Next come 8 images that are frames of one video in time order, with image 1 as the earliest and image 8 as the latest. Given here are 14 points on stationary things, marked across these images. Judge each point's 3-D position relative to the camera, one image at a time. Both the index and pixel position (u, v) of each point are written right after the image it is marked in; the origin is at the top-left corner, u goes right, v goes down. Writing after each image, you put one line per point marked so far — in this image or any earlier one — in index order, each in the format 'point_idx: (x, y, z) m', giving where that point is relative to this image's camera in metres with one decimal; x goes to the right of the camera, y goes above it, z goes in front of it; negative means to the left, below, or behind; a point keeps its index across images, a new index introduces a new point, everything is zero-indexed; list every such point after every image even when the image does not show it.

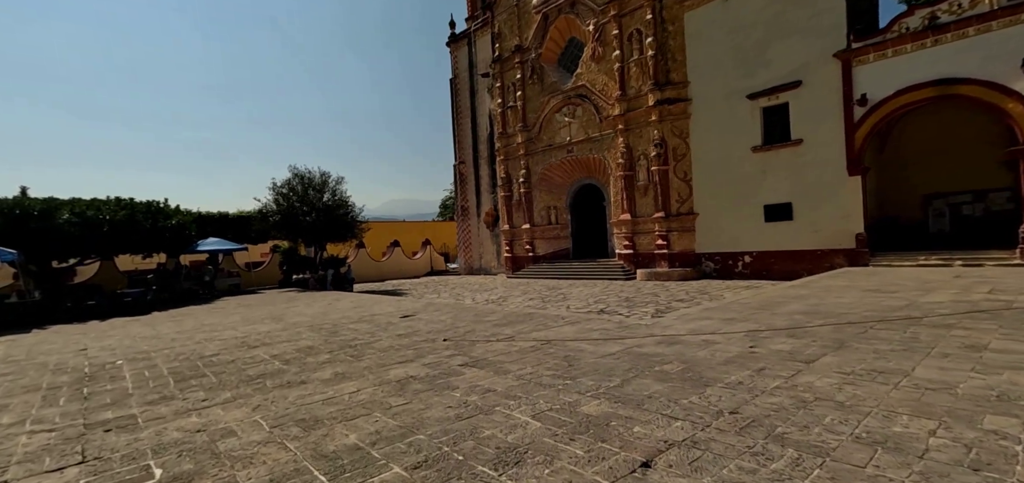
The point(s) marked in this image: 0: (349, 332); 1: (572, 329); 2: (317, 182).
0: (-2.4, -1.3, +6.9) m
1: (+0.8, -1.1, +6.2) m
2: (-7.6, +2.3, +18.1) m
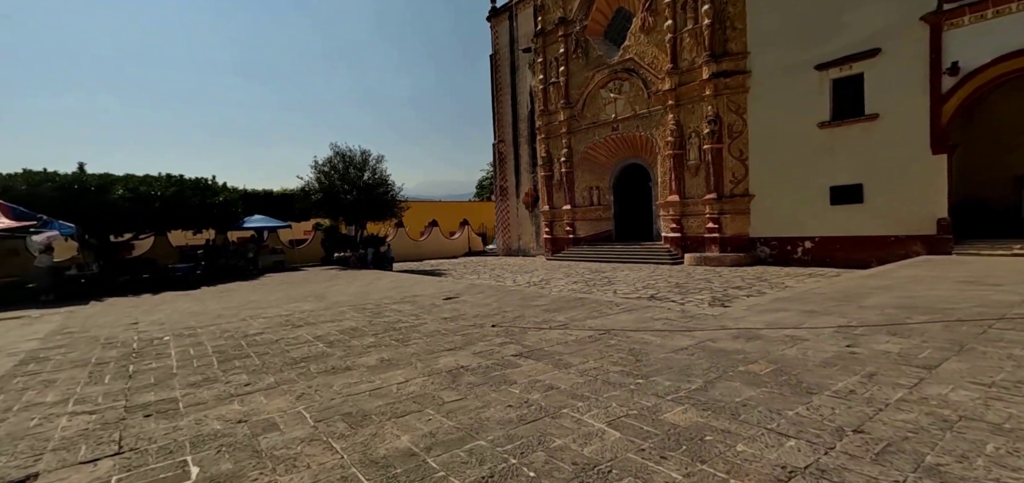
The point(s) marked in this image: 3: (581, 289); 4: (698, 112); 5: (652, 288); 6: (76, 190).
0: (-1.7, -1.0, +6.6) m
1: (+1.4, -0.9, +5.7) m
2: (-6.0, +3.1, +18.0) m
3: (+1.5, -1.1, +10.4) m
4: (+6.1, +4.3, +15.4) m
5: (+3.1, -1.1, +10.4) m
6: (-11.1, +1.3, +11.8) m
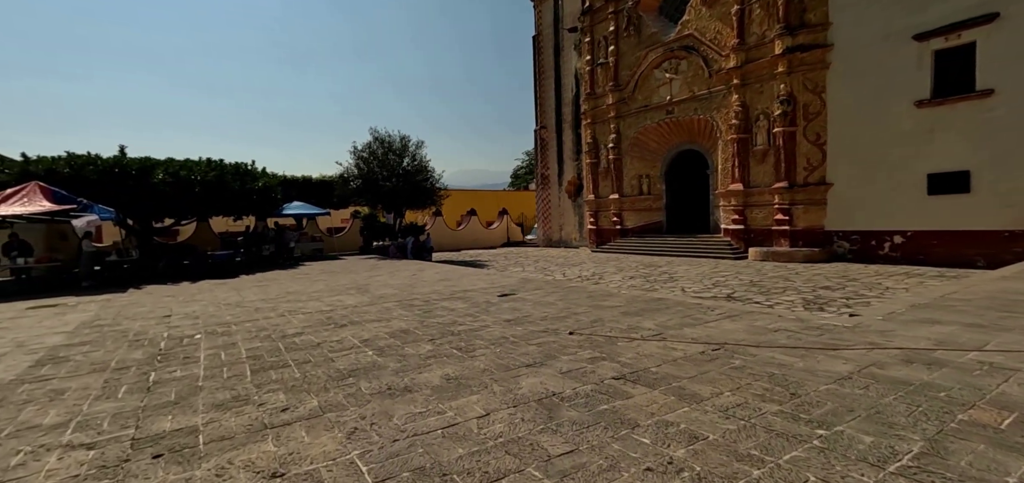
0: (-0.8, -0.9, +5.8) m
1: (+2.2, -0.8, +4.7) m
2: (-4.3, +3.5, +17.4) m
3: (+2.6, -0.9, +9.3) m
4: (+7.6, +4.5, +13.9) m
5: (+4.2, -0.9, +9.3) m
6: (-9.8, +1.7, +11.6) m
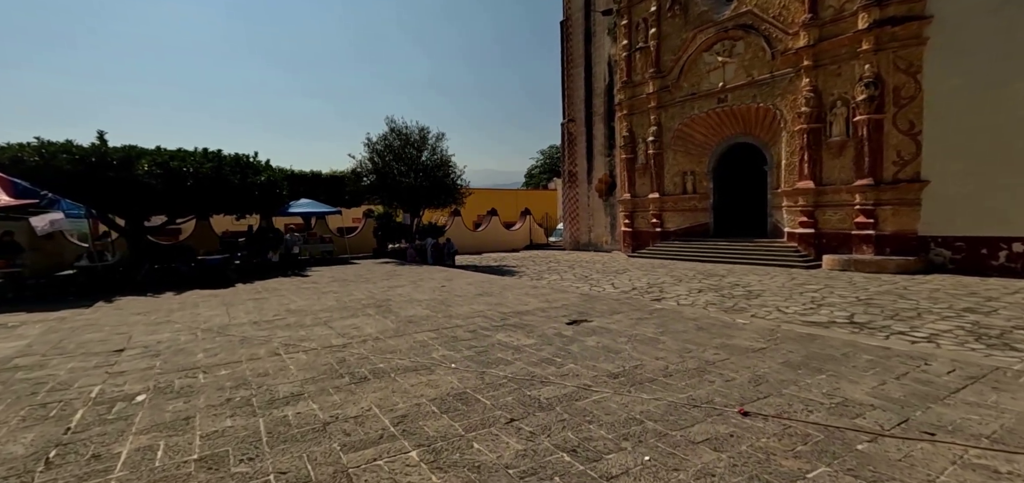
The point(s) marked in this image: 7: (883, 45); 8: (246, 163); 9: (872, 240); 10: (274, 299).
0: (0.0, -1.0, +4.0) m
1: (+3.0, -1.0, +2.8) m
2: (-3.3, +3.5, +15.7) m
3: (+3.5, -1.0, +7.5) m
4: (+8.6, +4.3, +12.0) m
5: (+5.1, -1.1, +7.4) m
6: (-8.9, +1.7, +9.9) m
7: (+8.9, +4.7, +11.2) m
8: (-7.3, +2.2, +12.8) m
9: (+9.0, 0.0, +11.6) m
10: (-3.8, -0.9, +7.4) m
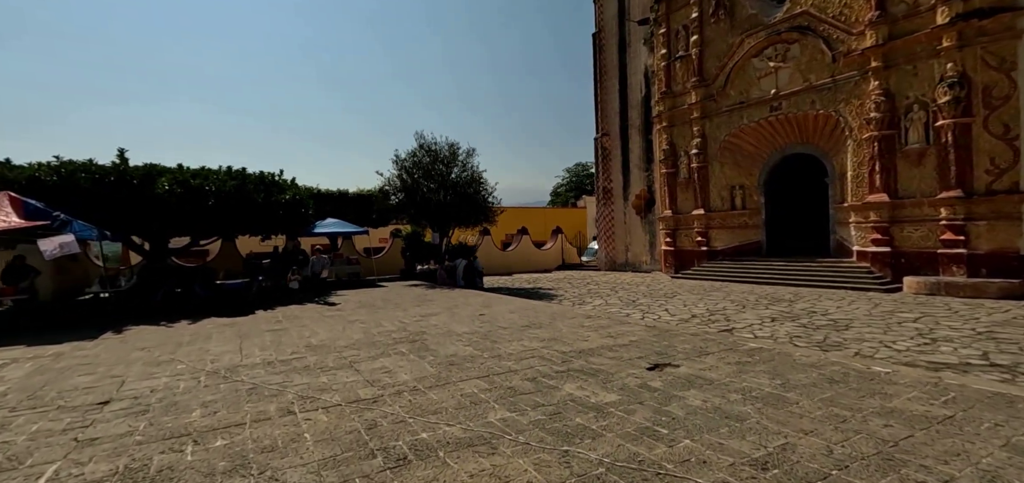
0: (+0.5, -1.2, +3.0) m
1: (+3.5, -1.1, +1.6) m
2: (-2.2, +2.8, +14.9) m
3: (+4.2, -1.3, +6.3) m
4: (+9.5, +3.8, +10.7) m
5: (+5.8, -1.4, +6.1) m
6: (-8.0, +1.2, +9.5) m
7: (+9.8, +4.3, +9.9) m
8: (-6.4, +1.6, +12.3) m
9: (+9.9, -0.4, +10.2) m
10: (-3.1, -1.3, +6.6) m
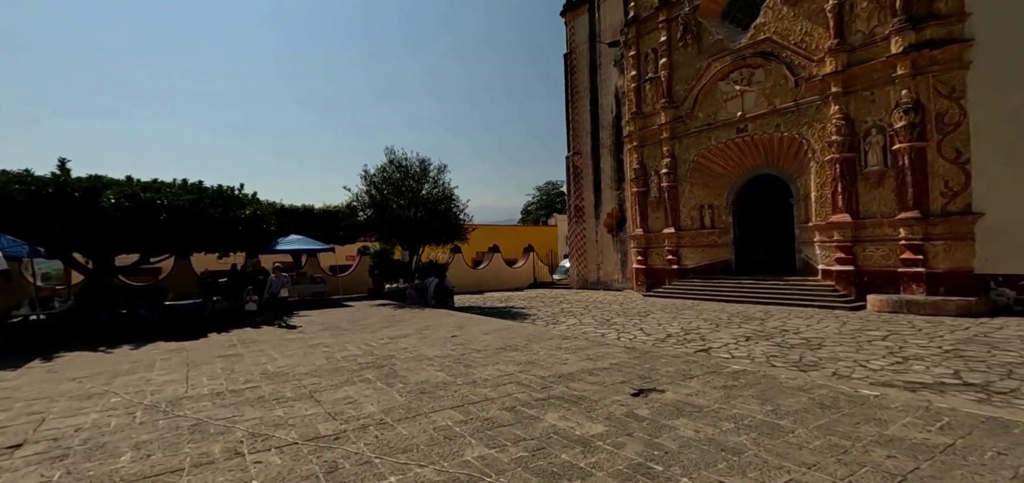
0: (+0.4, -1.3, +2.8) m
1: (+3.5, -1.1, +1.6) m
2: (-3.0, +2.2, +14.6) m
3: (+3.8, -1.6, +6.2) m
4: (+8.9, +3.4, +11.2) m
5: (+5.5, -1.6, +6.1) m
6: (-8.6, +0.9, +8.7) m
7: (+9.2, +3.9, +10.5) m
8: (-7.1, +1.2, +11.6) m
9: (+9.3, -0.8, +10.5) m
10: (-3.4, -1.5, +6.1) m
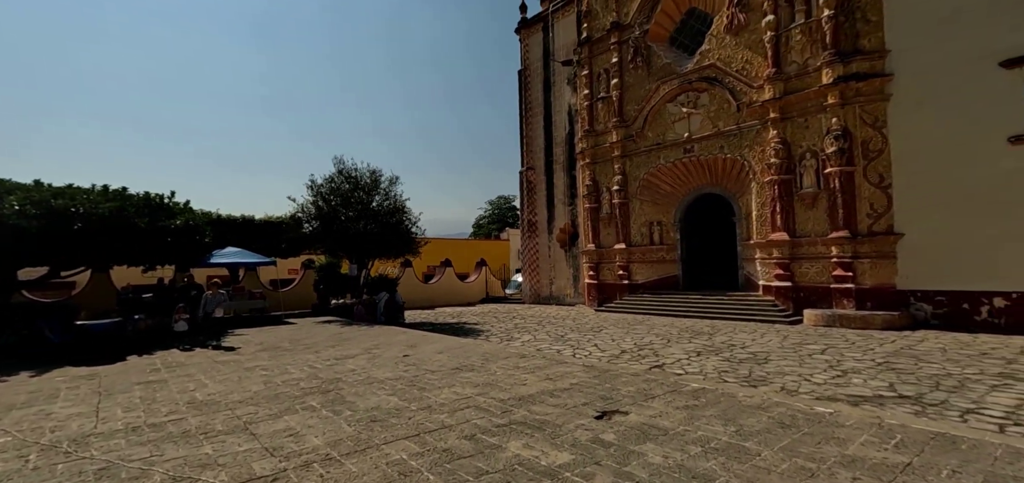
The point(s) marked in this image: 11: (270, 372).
0: (+0.2, -1.4, +2.6) m
1: (+3.4, -1.2, +1.7) m
2: (-4.4, +1.8, +14.1) m
3: (+3.3, -1.8, +6.4) m
4: (+7.8, +2.9, +12.0) m
5: (+4.9, -1.9, +6.5) m
6: (-9.3, +0.7, +7.6) m
7: (+8.2, +3.5, +11.3) m
8: (-8.1, +0.9, +10.7) m
9: (+8.2, -1.2, +11.2) m
10: (-4.0, -1.7, +5.5) m
11: (-3.1, -1.7, +5.9) m
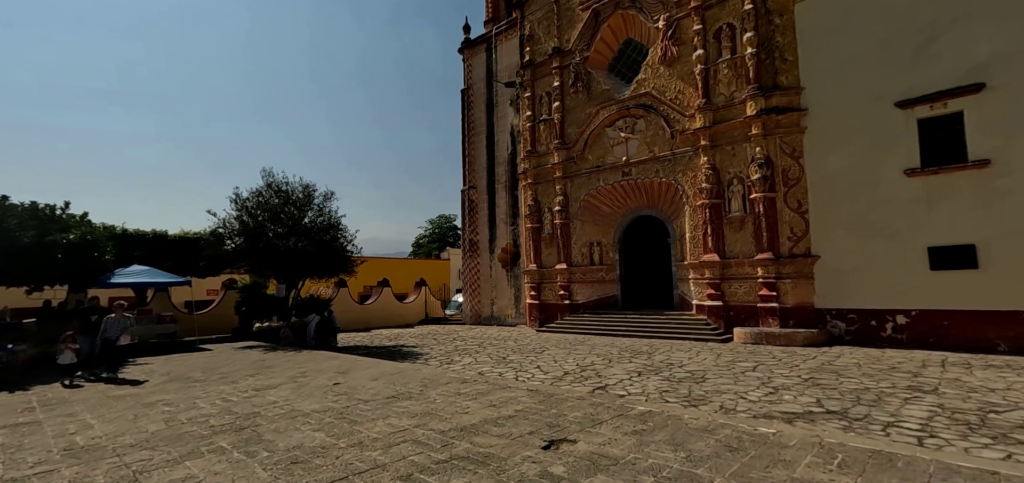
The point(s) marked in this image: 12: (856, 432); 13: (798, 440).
0: (-0.1, -1.5, +2.3) m
1: (+3.2, -1.3, +1.9) m
2: (-6.1, +1.3, +13.3) m
3: (+2.5, -2.1, +6.4) m
4: (+6.3, +2.4, +12.8) m
5: (+4.0, -2.2, +6.7) m
6: (-10.2, +0.5, +6.2) m
7: (+6.8, +2.9, +12.2) m
8: (-9.4, +0.5, +9.4) m
9: (+6.8, -1.8, +11.9) m
10: (-4.6, -1.8, +4.6) m
11: (-3.8, -1.8, +5.2) m
12: (+3.3, -1.9, +4.6) m
13: (+2.3, -1.6, +3.7) m
